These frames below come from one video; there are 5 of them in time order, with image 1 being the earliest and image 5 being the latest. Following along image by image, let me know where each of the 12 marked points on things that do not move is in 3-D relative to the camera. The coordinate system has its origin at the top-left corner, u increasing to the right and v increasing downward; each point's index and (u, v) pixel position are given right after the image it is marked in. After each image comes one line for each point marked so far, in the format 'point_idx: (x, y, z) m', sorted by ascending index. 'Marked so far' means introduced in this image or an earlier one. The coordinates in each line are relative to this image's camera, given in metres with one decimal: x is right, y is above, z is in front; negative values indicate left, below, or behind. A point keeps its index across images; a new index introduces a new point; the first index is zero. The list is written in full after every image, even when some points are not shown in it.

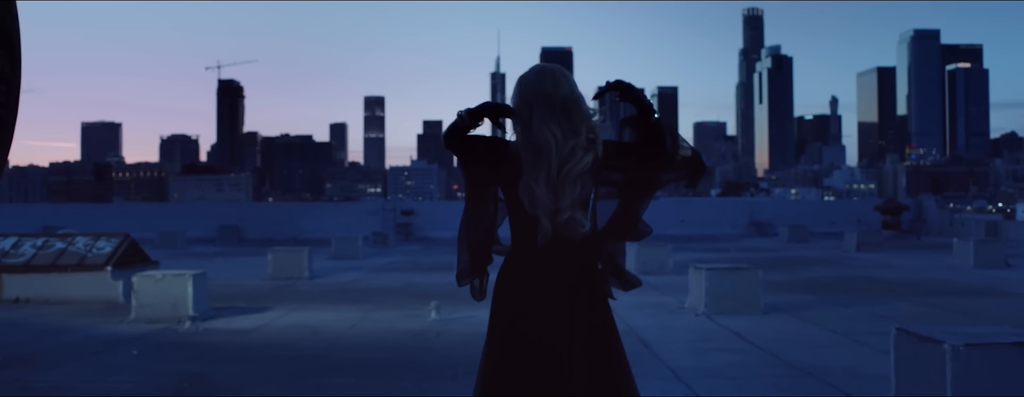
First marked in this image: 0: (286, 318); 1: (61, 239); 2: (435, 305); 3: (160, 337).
0: (-3.0, -1.6, +12.4) m
1: (-7.3, -0.7, +15.2) m
2: (-1.0, -1.4, +12.4) m
3: (-4.1, -1.6, +10.7) m
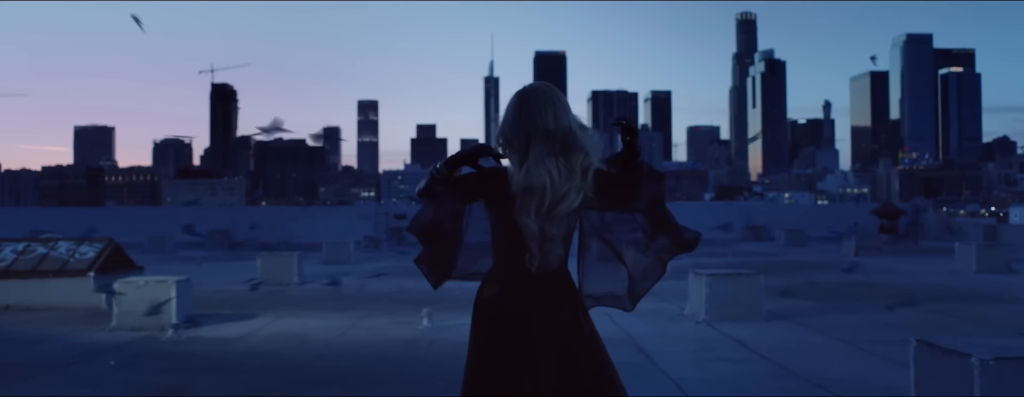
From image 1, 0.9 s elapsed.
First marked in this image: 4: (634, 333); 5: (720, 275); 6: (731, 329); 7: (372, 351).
0: (-3.1, -1.6, +12.0) m
1: (-7.4, -0.7, +14.7) m
2: (-1.1, -1.5, +12.0) m
3: (-4.1, -1.7, +10.3) m
4: (+1.5, -1.6, +11.3) m
5: (+2.8, -1.0, +12.4) m
6: (+2.7, -1.6, +11.6) m
7: (-1.6, -1.7, +10.5) m
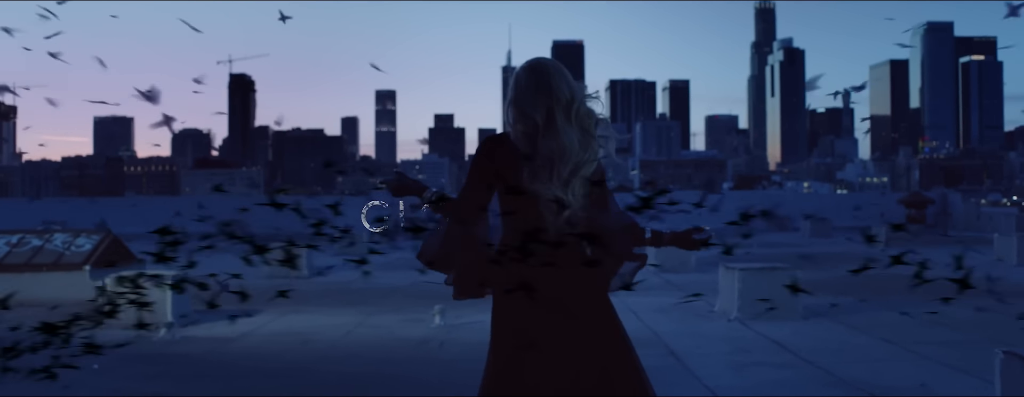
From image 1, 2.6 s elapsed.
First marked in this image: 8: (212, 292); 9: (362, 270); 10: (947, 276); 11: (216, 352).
0: (-2.9, -1.5, +11.3) m
1: (-7.2, -0.6, +14.1) m
2: (-0.9, -1.3, +11.2) m
3: (-4.0, -1.6, +9.6) m
4: (+1.7, -1.5, +10.5) m
5: (+3.0, -0.9, +11.6) m
6: (+2.9, -1.5, +10.8) m
7: (-1.4, -1.6, +9.7) m
8: (-4.5, -1.4, +14.0) m
9: (-3.2, -1.5, +19.8) m
10: (+7.8, -1.4, +16.6) m
11: (-3.0, -1.6, +9.5) m
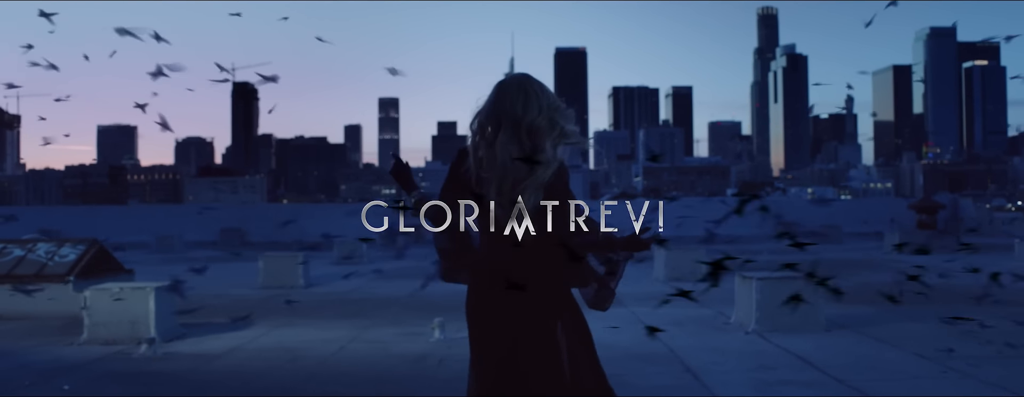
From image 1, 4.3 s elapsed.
0: (-2.8, -1.6, +10.7) m
1: (-7.1, -0.7, +13.5) m
2: (-0.8, -1.4, +10.6) m
3: (-3.9, -1.6, +9.0) m
4: (+1.7, -1.6, +9.9) m
5: (+3.0, -0.9, +10.9) m
6: (+3.0, -1.5, +10.1) m
7: (-1.3, -1.7, +9.1) m
8: (-4.5, -1.5, +13.4) m
9: (-3.1, -1.7, +19.2) m
10: (+7.8, -1.5, +16.0) m
11: (-3.0, -1.6, +8.9) m
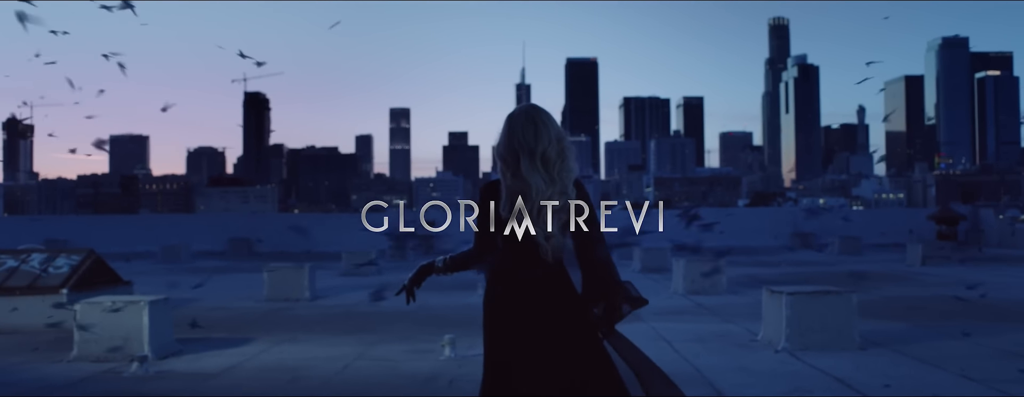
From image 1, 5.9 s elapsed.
0: (-2.7, -1.7, +10.1) m
1: (-6.9, -0.8, +12.9) m
2: (-0.7, -1.5, +10.0) m
3: (-3.8, -1.7, +8.4) m
4: (+1.9, -1.7, +9.2) m
5: (+3.2, -1.0, +10.3) m
6: (+3.1, -1.6, +9.5) m
7: (-1.2, -1.7, +8.5) m
8: (-4.3, -1.6, +12.8) m
9: (-2.9, -1.9, +18.6) m
10: (+8.1, -1.6, +15.3) m
11: (-2.8, -1.7, +8.3) m
